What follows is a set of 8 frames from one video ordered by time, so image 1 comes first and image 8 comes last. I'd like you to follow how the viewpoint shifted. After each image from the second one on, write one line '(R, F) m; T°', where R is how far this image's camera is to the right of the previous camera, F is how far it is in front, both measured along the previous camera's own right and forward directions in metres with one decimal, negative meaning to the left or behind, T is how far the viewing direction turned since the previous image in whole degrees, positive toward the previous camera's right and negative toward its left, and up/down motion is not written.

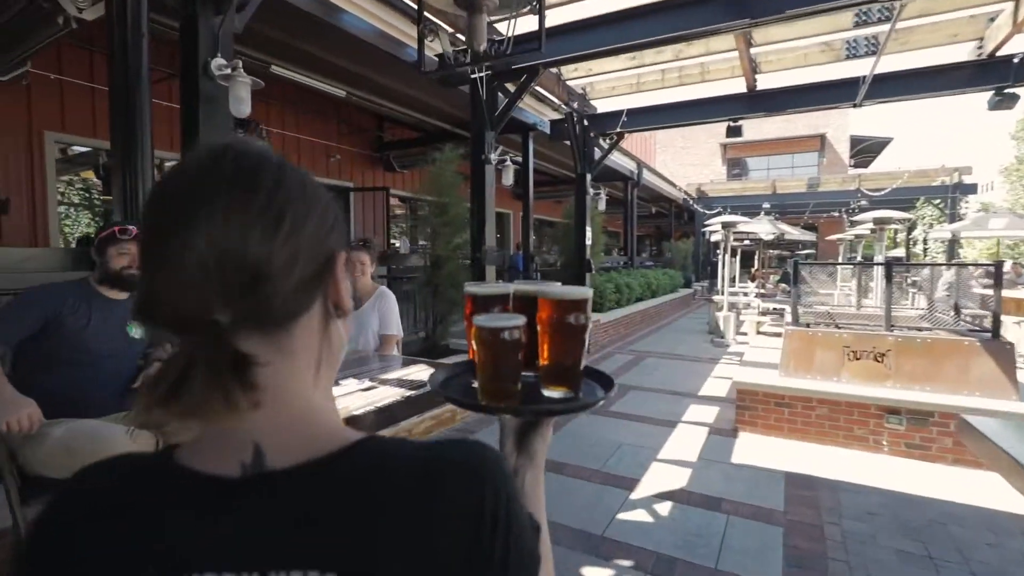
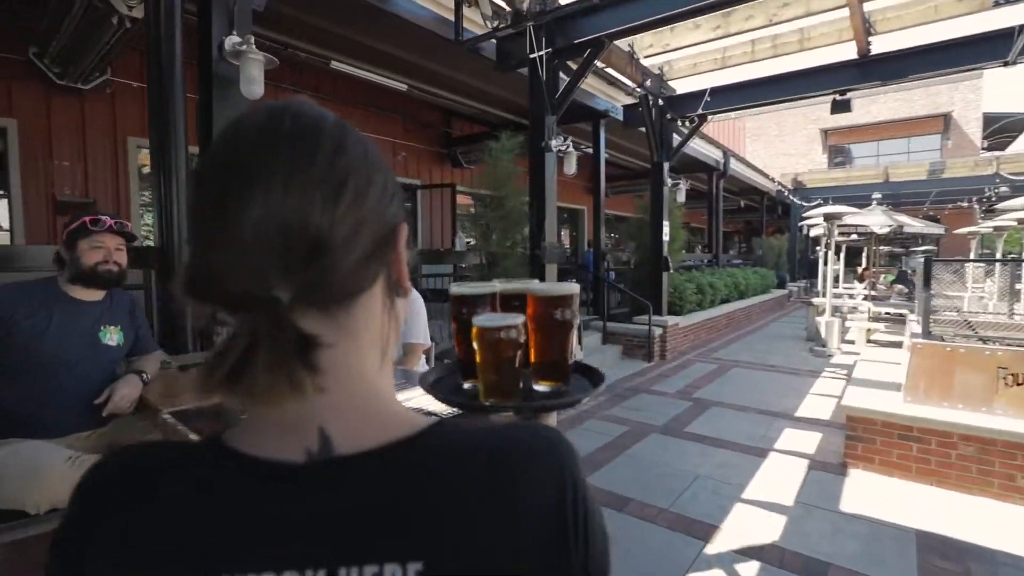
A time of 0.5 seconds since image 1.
(+0.2, +0.5) m; -9°
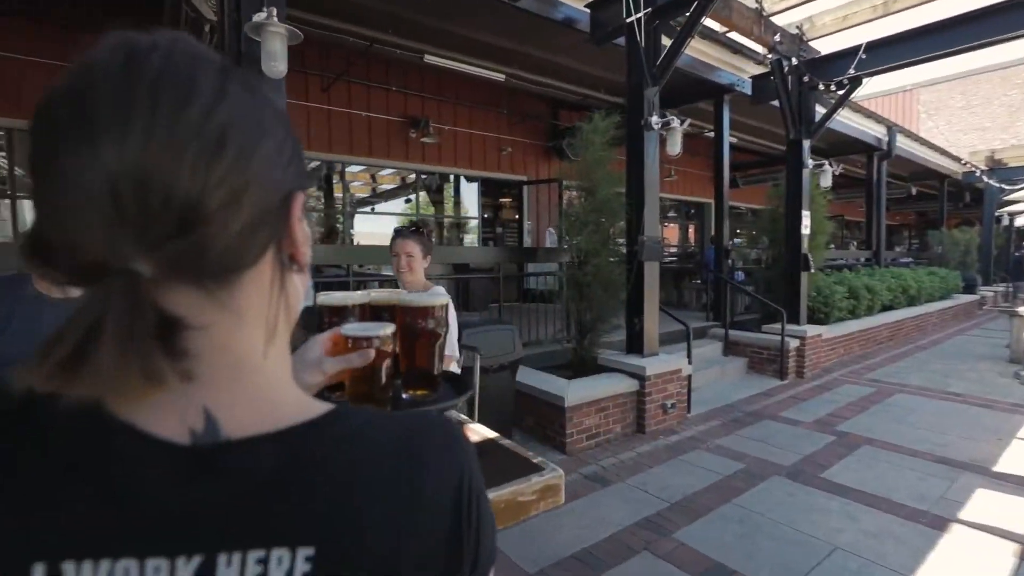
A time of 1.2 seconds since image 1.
(+0.3, +0.6) m; -14°
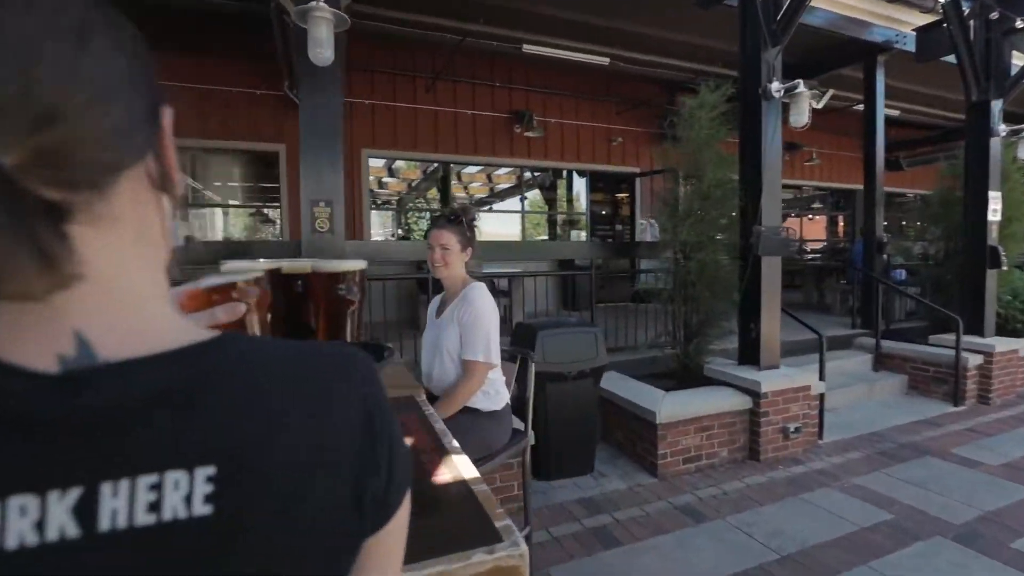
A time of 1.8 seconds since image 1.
(+0.3, +0.4) m; -14°
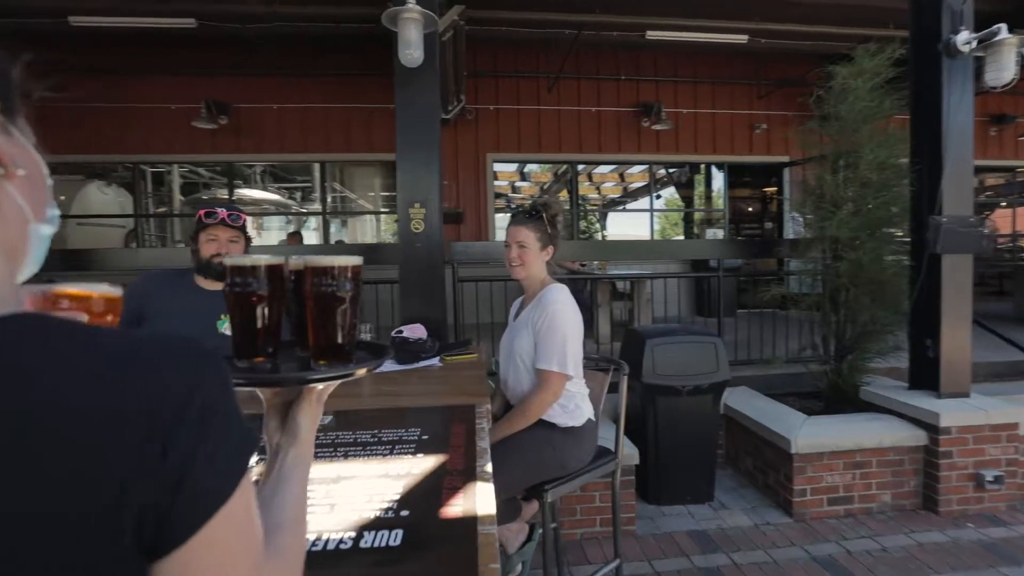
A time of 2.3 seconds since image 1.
(+0.2, +0.2) m; -15°
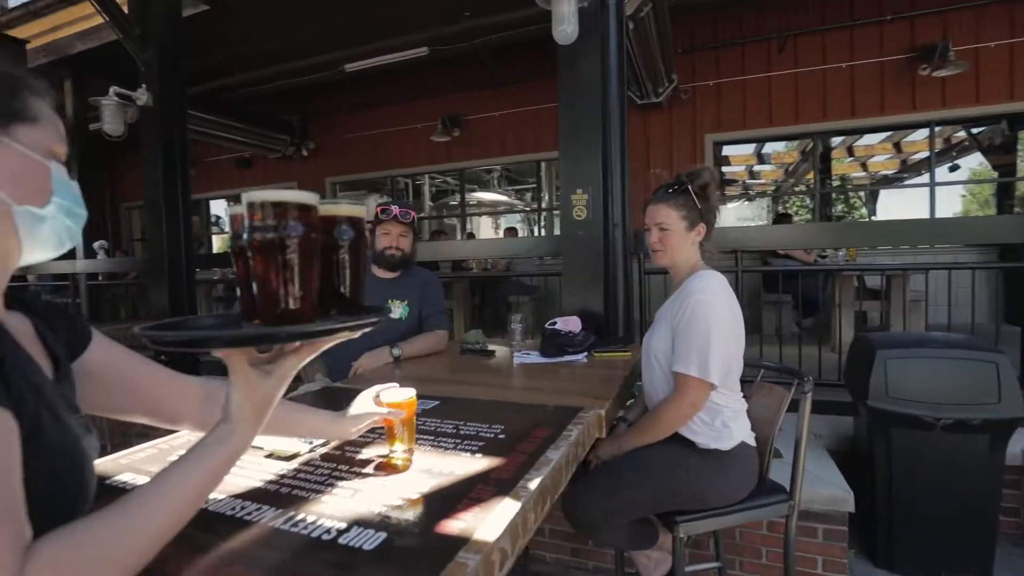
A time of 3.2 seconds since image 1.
(+0.3, +0.2) m; -26°
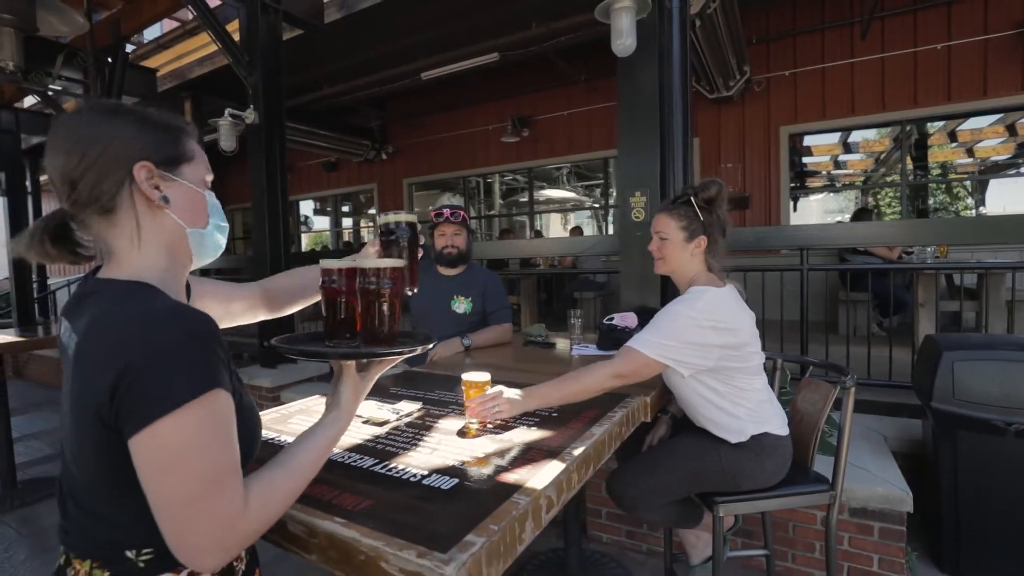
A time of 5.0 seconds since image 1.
(0.0, -0.2) m; -8°
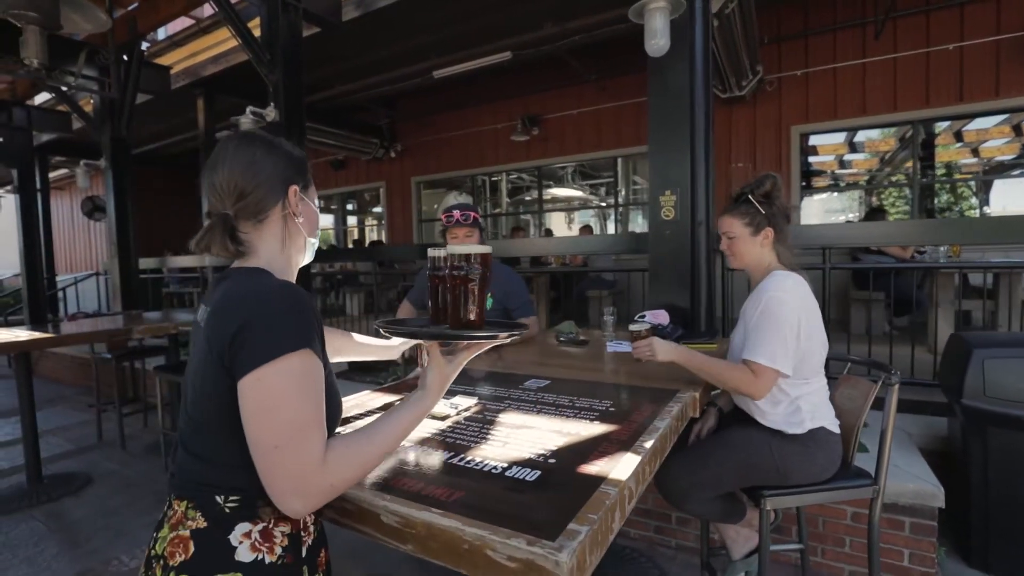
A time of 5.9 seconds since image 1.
(-0.2, 0.0) m; 0°
